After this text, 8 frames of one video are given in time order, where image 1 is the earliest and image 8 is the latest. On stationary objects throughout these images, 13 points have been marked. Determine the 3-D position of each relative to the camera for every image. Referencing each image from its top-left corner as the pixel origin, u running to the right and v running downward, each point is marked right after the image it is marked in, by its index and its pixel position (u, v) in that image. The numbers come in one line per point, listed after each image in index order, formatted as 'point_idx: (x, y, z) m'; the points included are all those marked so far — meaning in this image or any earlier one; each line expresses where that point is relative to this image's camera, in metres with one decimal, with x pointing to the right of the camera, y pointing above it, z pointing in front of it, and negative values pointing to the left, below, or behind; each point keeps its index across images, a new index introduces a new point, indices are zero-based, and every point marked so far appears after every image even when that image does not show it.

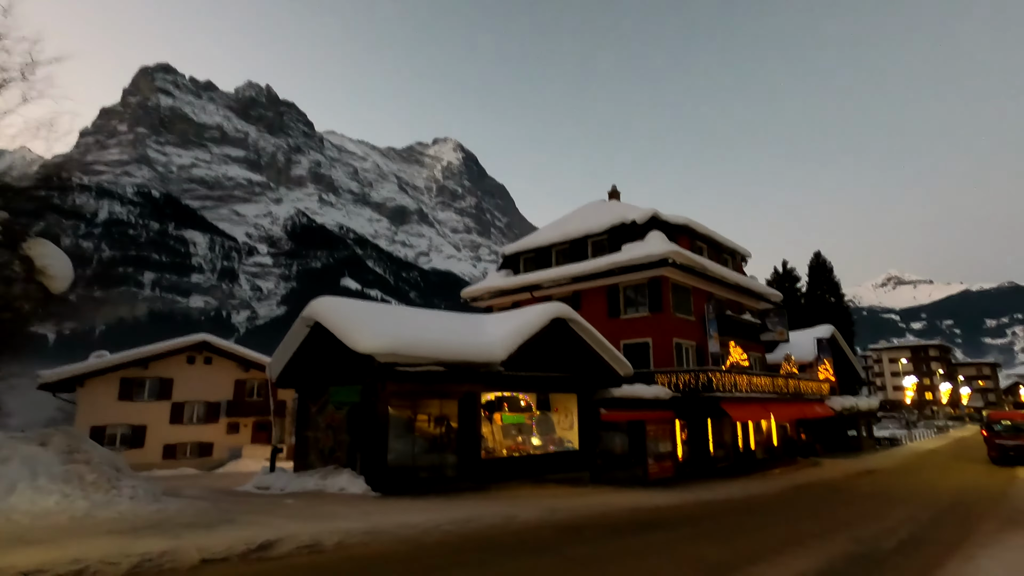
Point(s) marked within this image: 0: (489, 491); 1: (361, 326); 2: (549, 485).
0: (-0.6, -5.4, +14.0) m
1: (-3.8, -0.9, +13.2) m
2: (+1.1, -5.8, +15.7) m
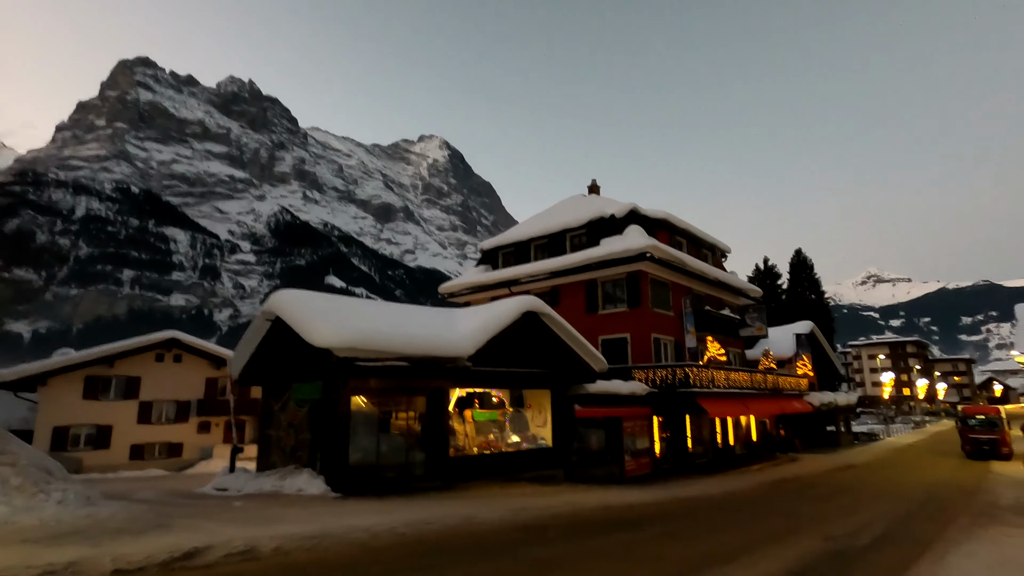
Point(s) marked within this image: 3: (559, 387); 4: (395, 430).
0: (-1.4, -5.2, +13.5) m
1: (-4.5, -0.7, +12.6) m
2: (+0.3, -5.6, +15.3) m
3: (+1.6, -3.3, +18.0) m
4: (-3.1, -3.8, +14.4) m
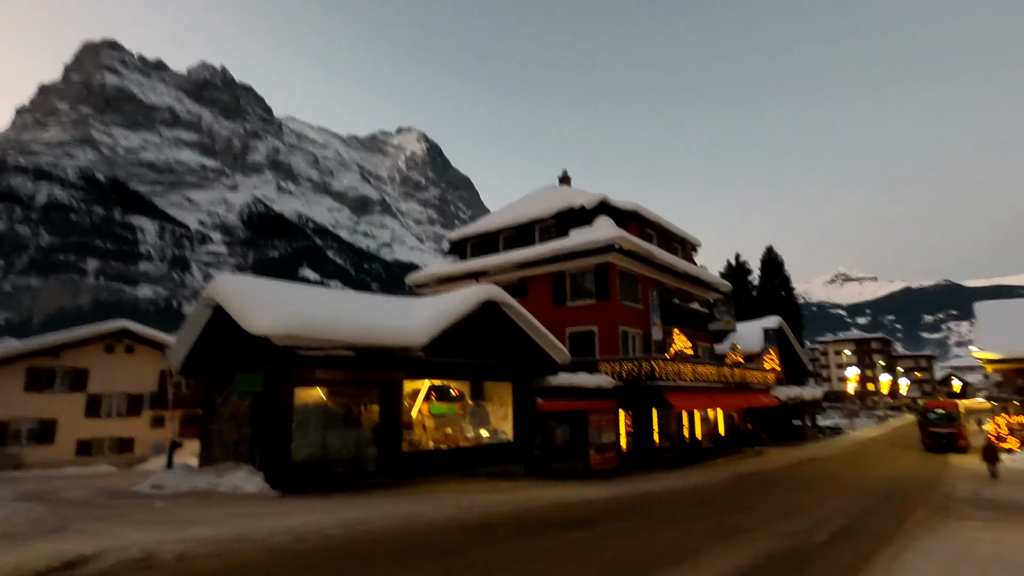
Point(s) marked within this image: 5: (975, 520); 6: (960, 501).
0: (-2.6, -4.8, +12.9) m
1: (-5.6, -0.3, +11.7) m
2: (-0.9, -5.3, +14.7) m
3: (+0.3, -3.0, +17.4) m
4: (-4.2, -3.5, +13.7) m
5: (+11.0, -5.5, +12.8) m
6: (+13.2, -6.3, +15.7) m
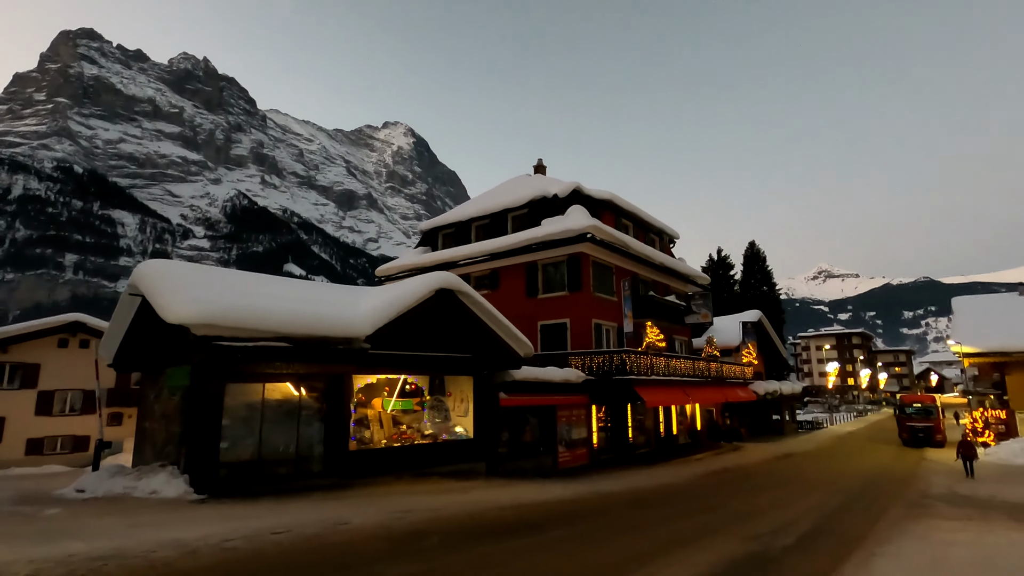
0: (-3.6, -4.5, +11.9) m
1: (-6.6, 0.0, +10.7) m
2: (-2.1, -4.9, +13.8) m
3: (-0.9, -2.6, +16.5) m
4: (-5.3, -3.2, +12.7) m
5: (+9.9, -5.3, +12.2) m
6: (+12.0, -6.0, +15.1) m
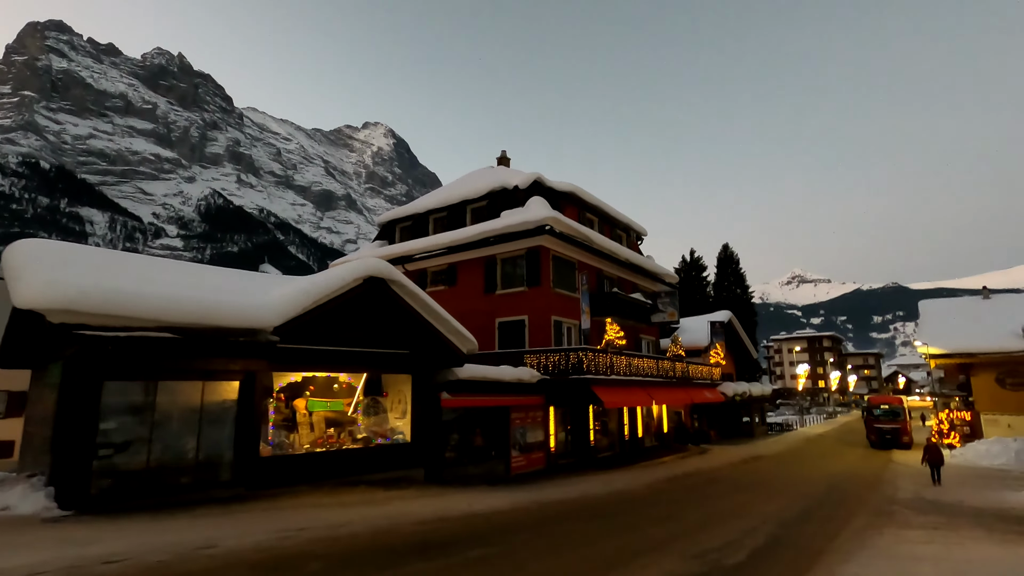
0: (-5.1, -4.2, +10.5) m
1: (-8.0, +0.3, +9.2) m
2: (-3.6, -4.7, +12.4) m
3: (-2.5, -2.3, +15.2) m
4: (-6.8, -2.8, +11.2) m
5: (+8.4, -5.1, +11.2) m
6: (+10.4, -5.8, +14.3) m
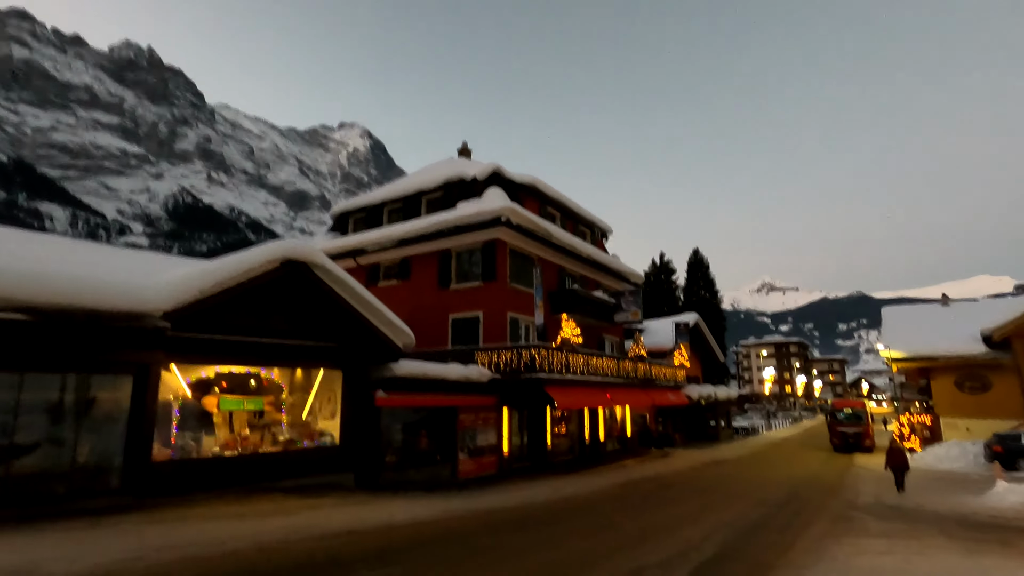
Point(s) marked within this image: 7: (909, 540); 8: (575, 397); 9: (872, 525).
0: (-6.4, -3.8, +9.1) m
1: (-9.2, +0.7, +7.6) m
2: (-5.1, -4.3, +11.0) m
3: (-4.1, -2.0, +13.9) m
4: (-8.2, -2.4, +9.7) m
5: (+7.0, -4.9, +10.4) m
6: (+8.8, -5.6, +13.5) m
7: (+7.6, -4.8, +10.1) m
8: (+2.3, -4.0, +19.6) m
9: (+7.8, -5.2, +11.6) m
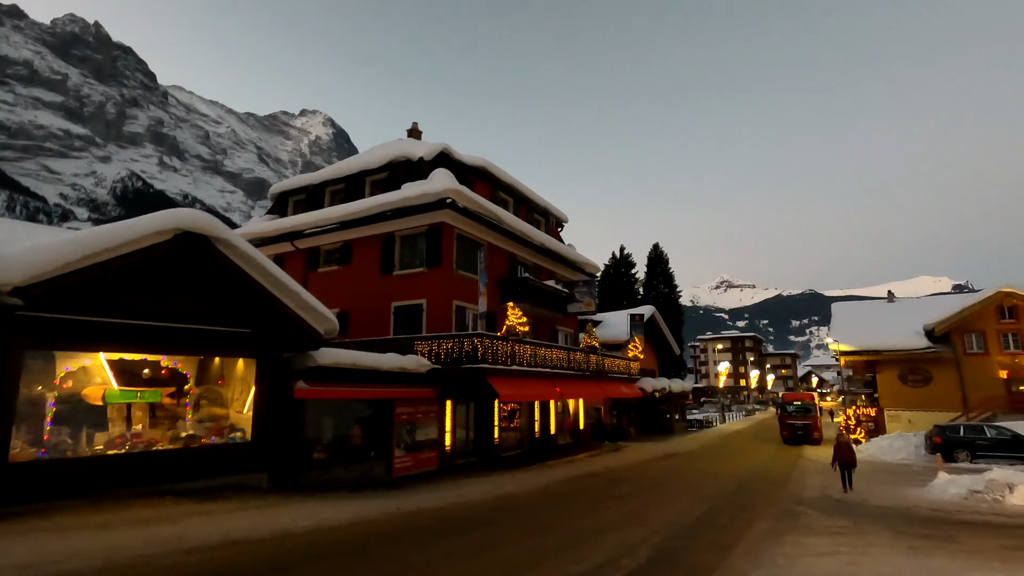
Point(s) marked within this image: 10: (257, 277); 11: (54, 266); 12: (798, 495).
0: (-7.7, -3.4, +7.6) m
1: (-10.3, +1.2, +6.0) m
2: (-6.5, -3.9, +9.7) m
3: (-5.6, -1.6, +12.6) m
4: (-9.5, -2.0, +8.1) m
5: (+5.6, -4.6, +9.8) m
6: (+7.2, -5.3, +13.1) m
7: (+6.2, -4.5, +9.6) m
8: (+0.3, -3.6, +18.7) m
9: (+6.3, -4.9, +11.1) m
10: (-5.1, 0.0, +11.7) m
11: (-7.1, +0.4, +8.3) m
12: (+7.7, -5.6, +14.3) m
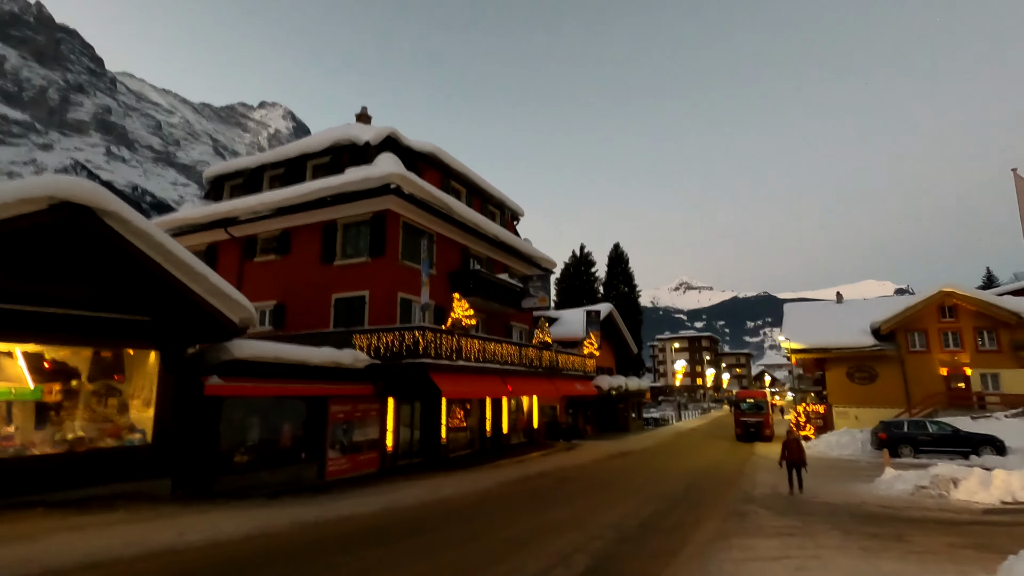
0: (-8.7, -3.0, +6.2) m
1: (-11.2, +1.6, +4.3) m
2: (-7.6, -3.5, +8.3) m
3: (-7.0, -1.2, +11.2) m
4: (-10.5, -1.6, +6.5) m
5: (+4.4, -4.3, +9.3) m
6: (+5.8, -5.1, +12.6) m
7: (+5.0, -4.3, +9.1) m
8: (-1.4, -3.3, +17.7) m
9: (+5.0, -4.6, +10.6) m
10: (-6.4, +0.3, +10.4) m
11: (-8.1, +0.7, +6.9) m
12: (+6.2, -5.4, +13.9) m
